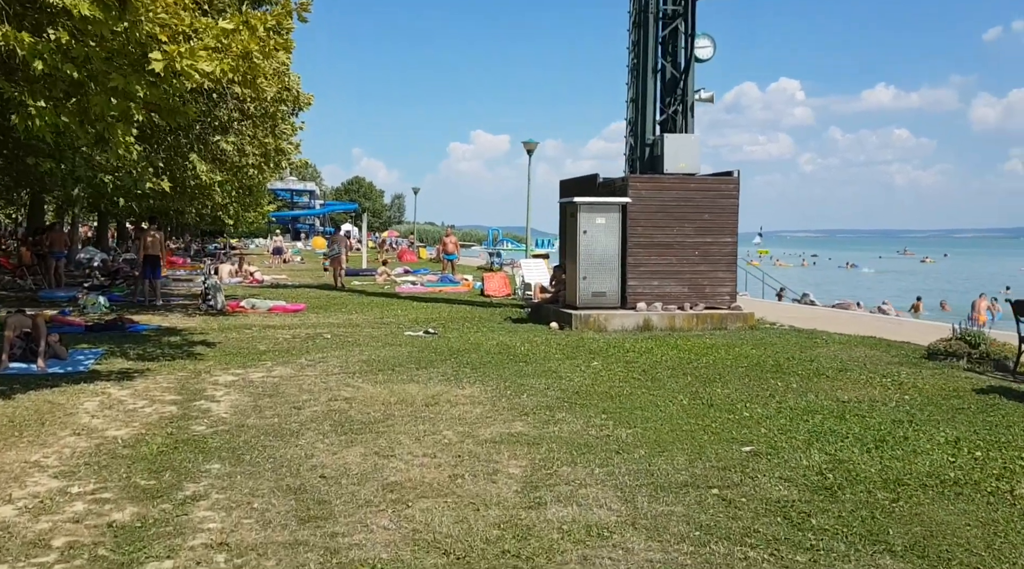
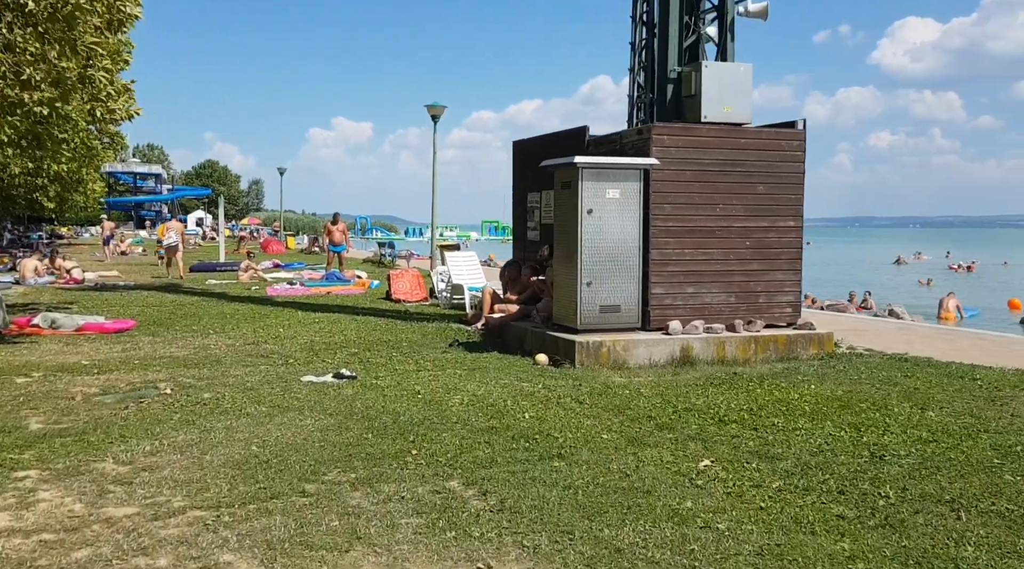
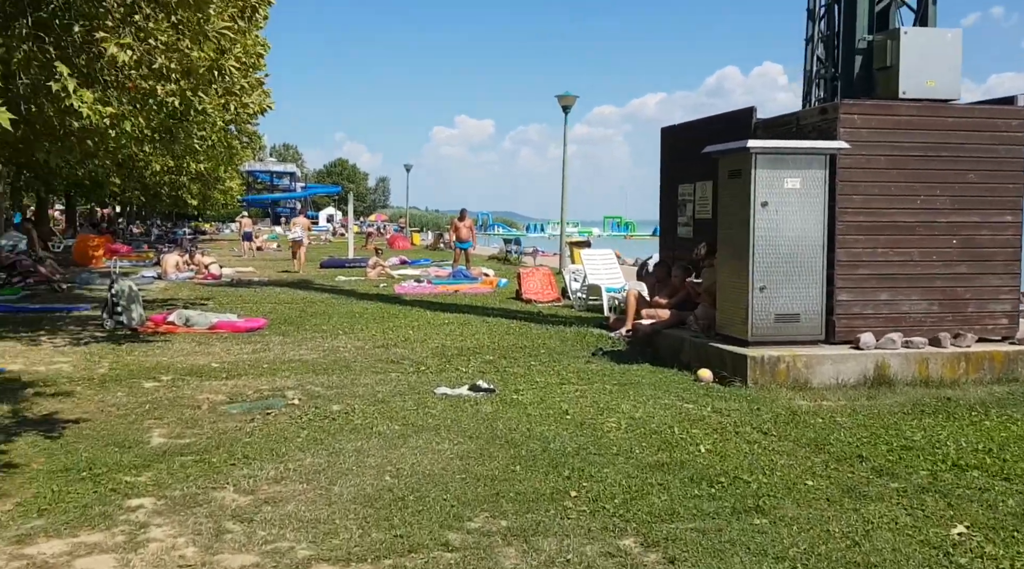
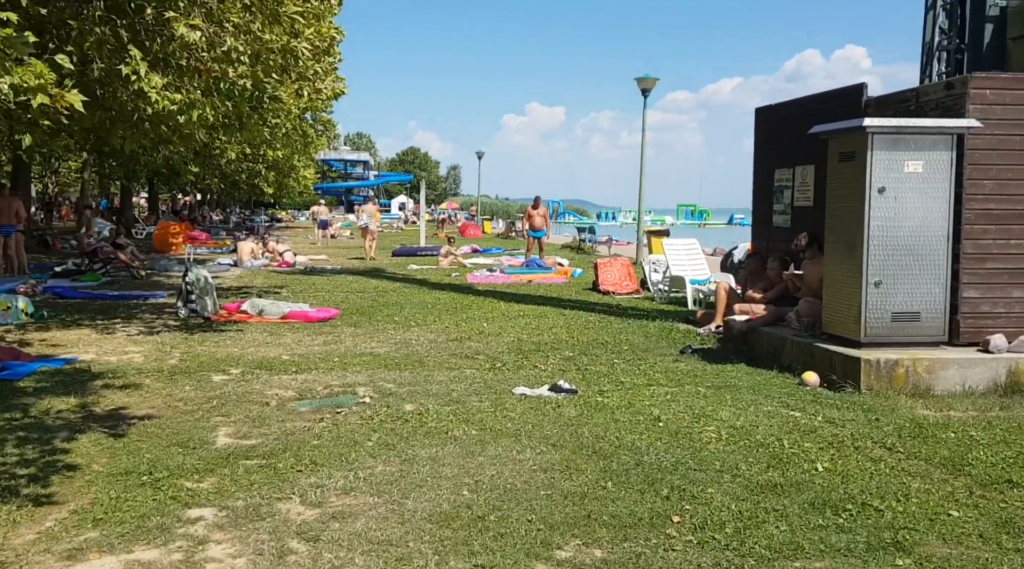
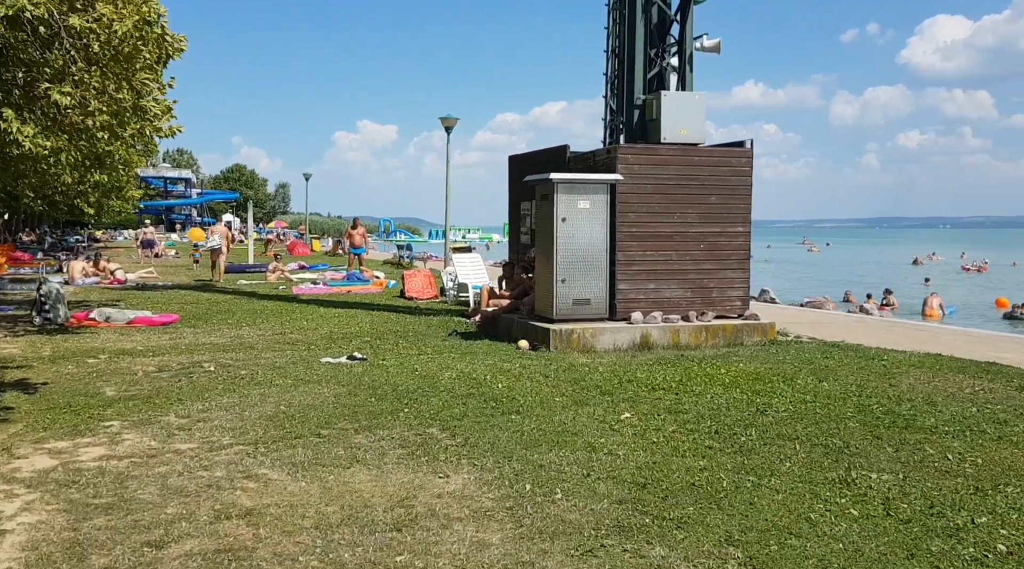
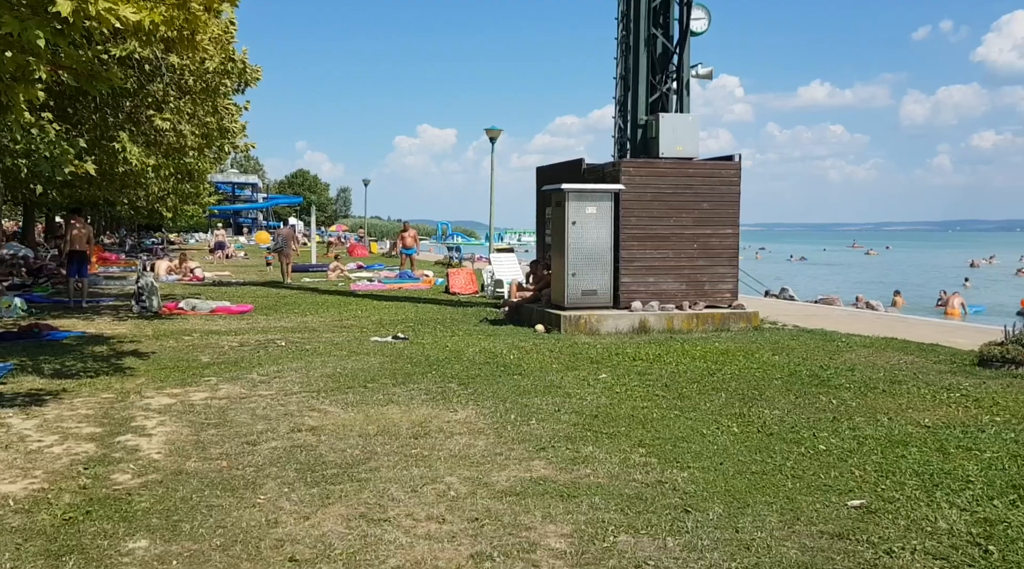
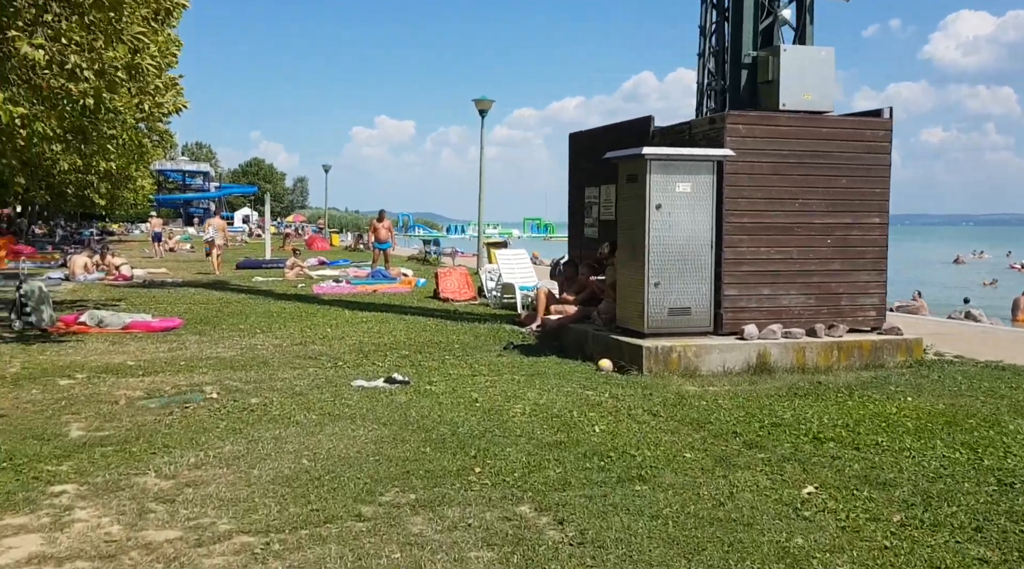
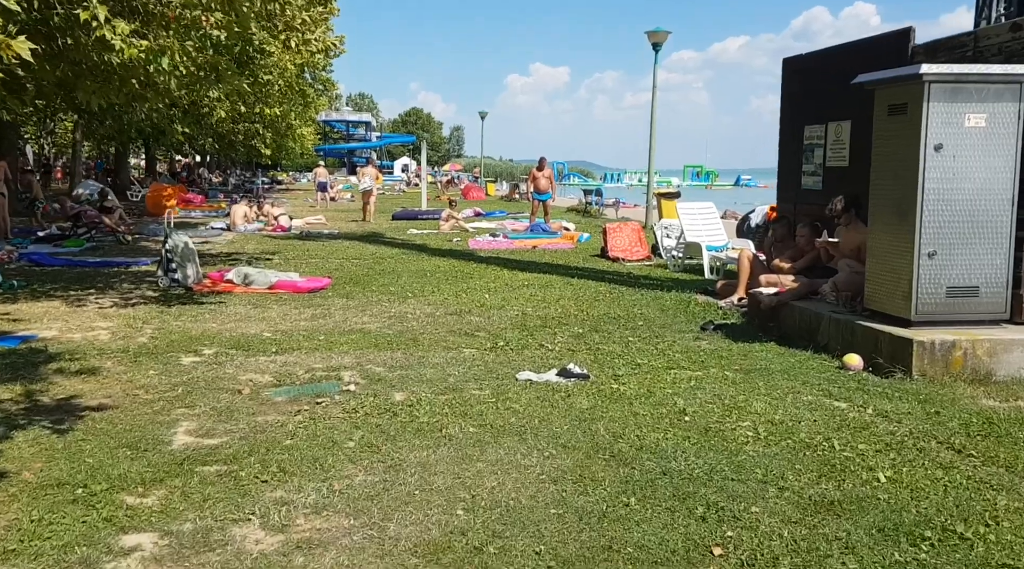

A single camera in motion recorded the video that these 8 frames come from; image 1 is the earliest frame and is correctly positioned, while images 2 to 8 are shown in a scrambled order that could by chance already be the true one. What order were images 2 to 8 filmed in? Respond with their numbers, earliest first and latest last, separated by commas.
6, 5, 2, 7, 3, 4, 8
